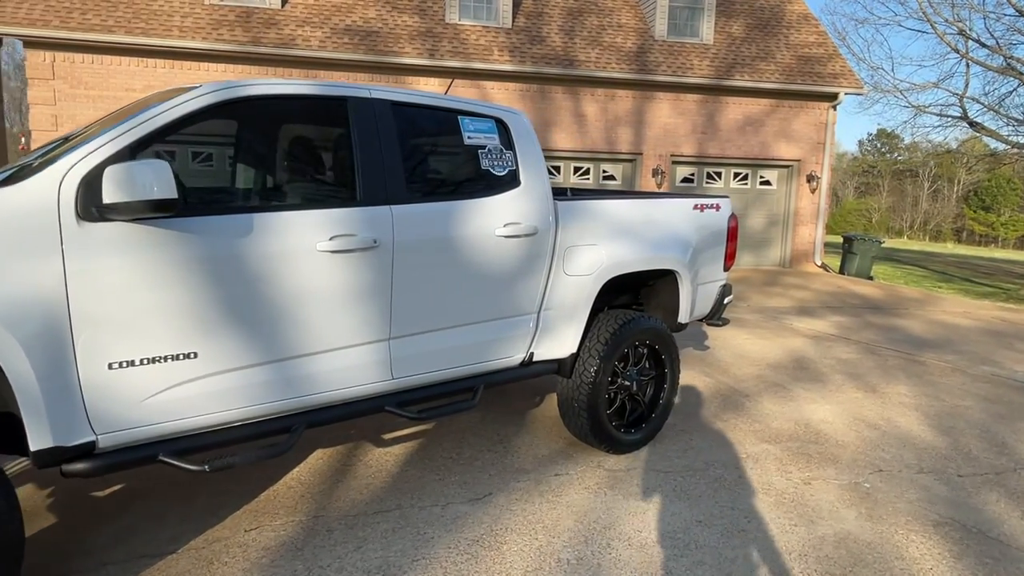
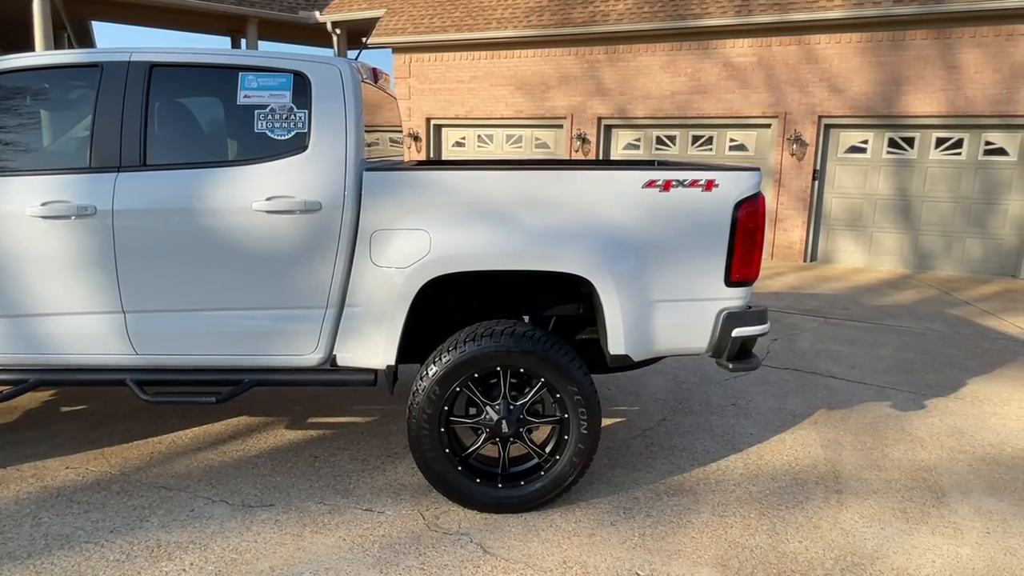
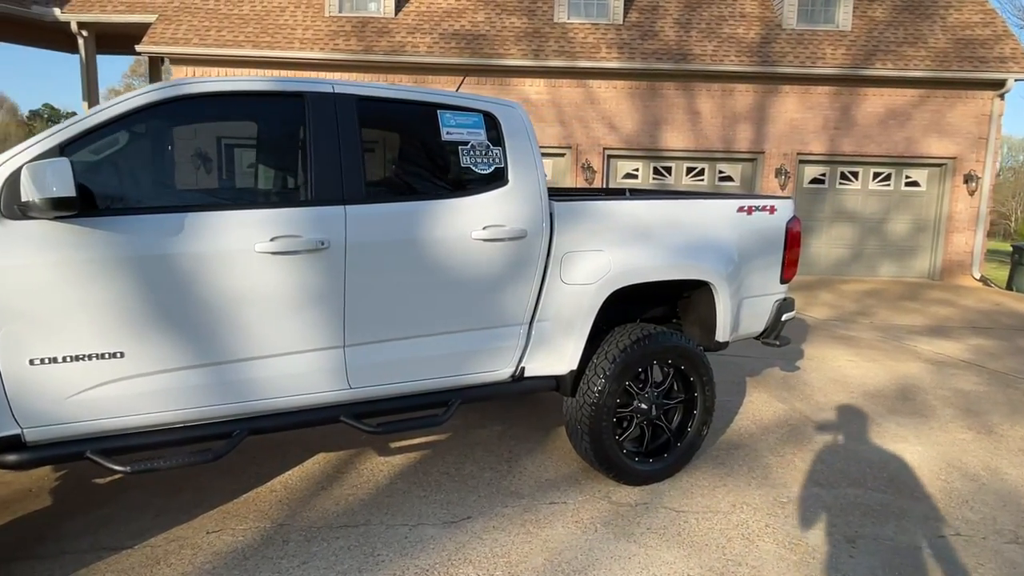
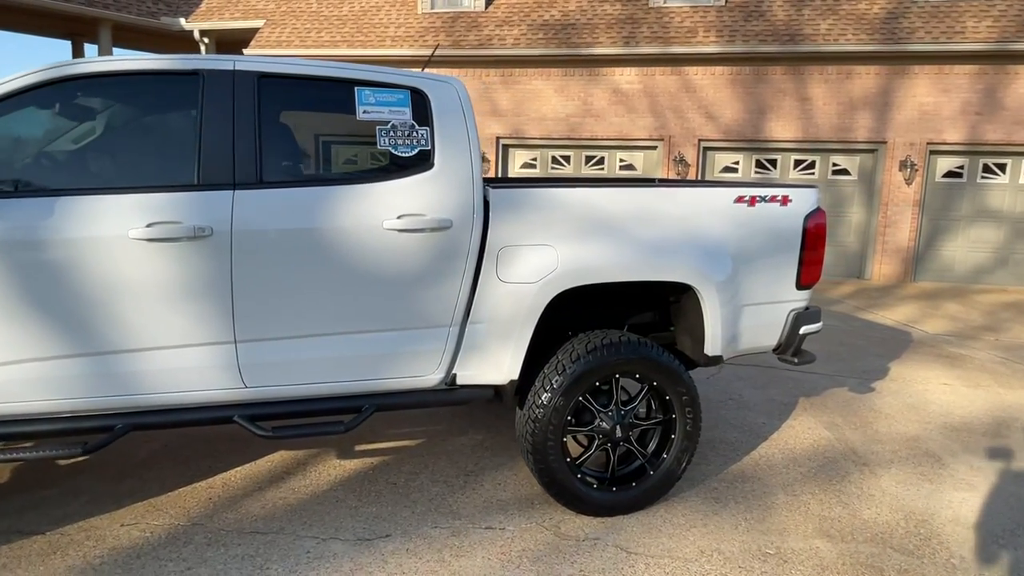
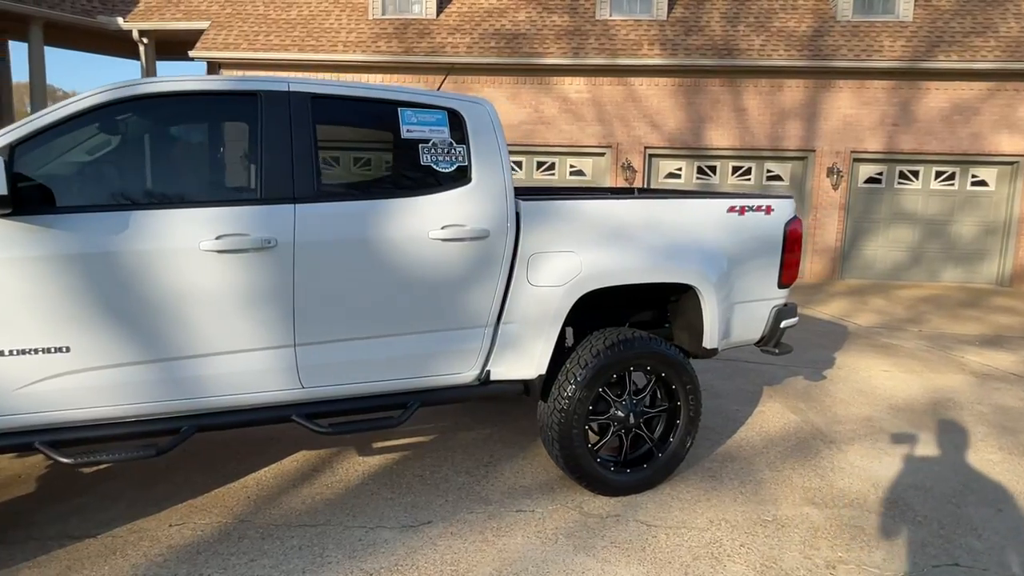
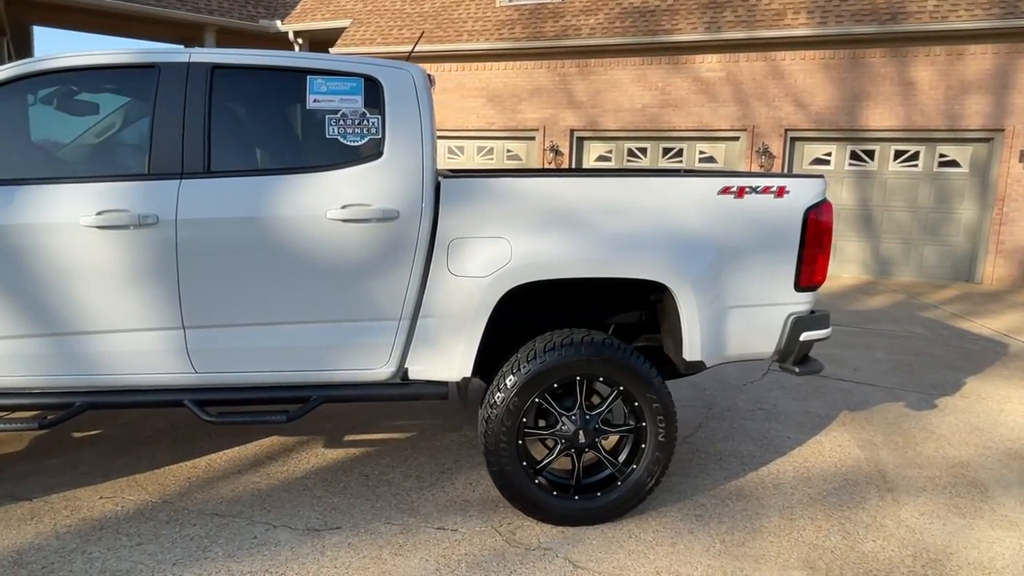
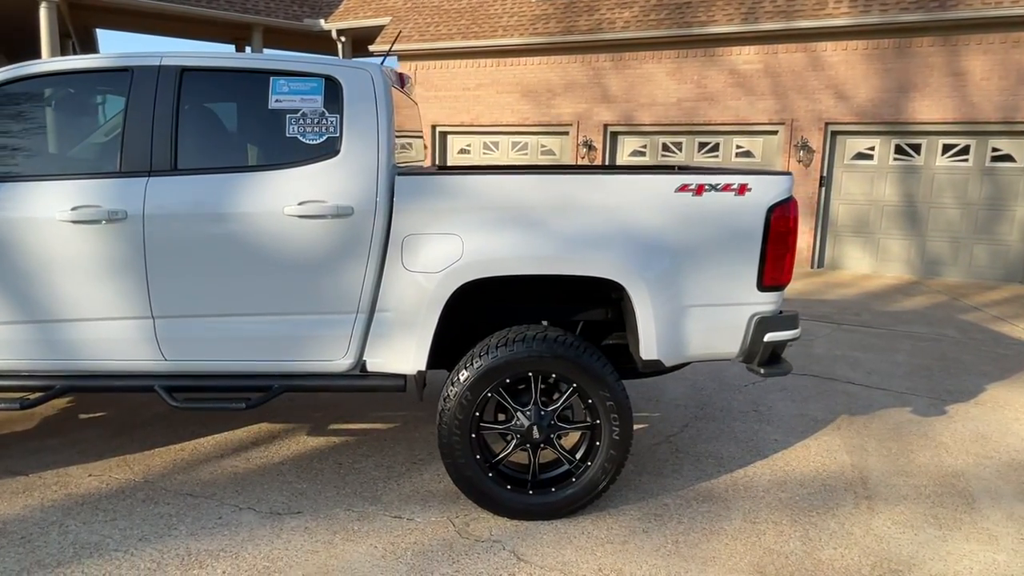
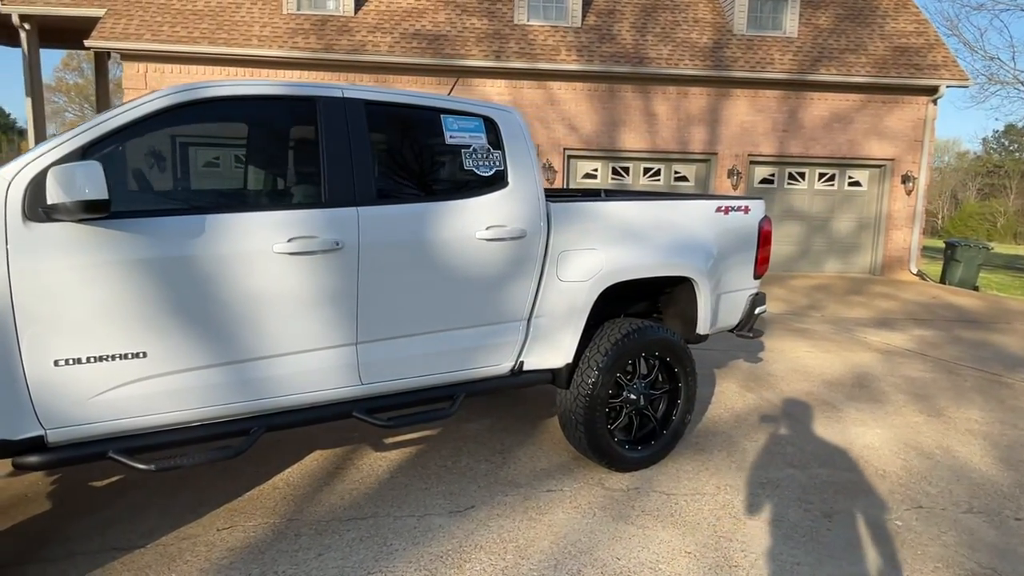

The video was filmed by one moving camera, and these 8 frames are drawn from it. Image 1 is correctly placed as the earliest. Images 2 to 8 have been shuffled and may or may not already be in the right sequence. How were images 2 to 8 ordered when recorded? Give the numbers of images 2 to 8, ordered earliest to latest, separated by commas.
8, 3, 5, 4, 6, 7, 2
